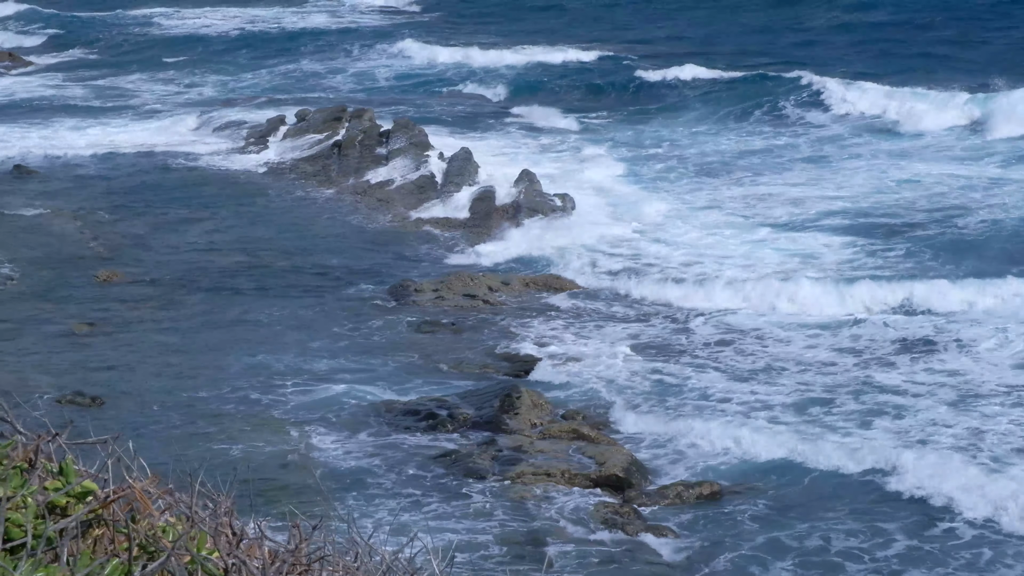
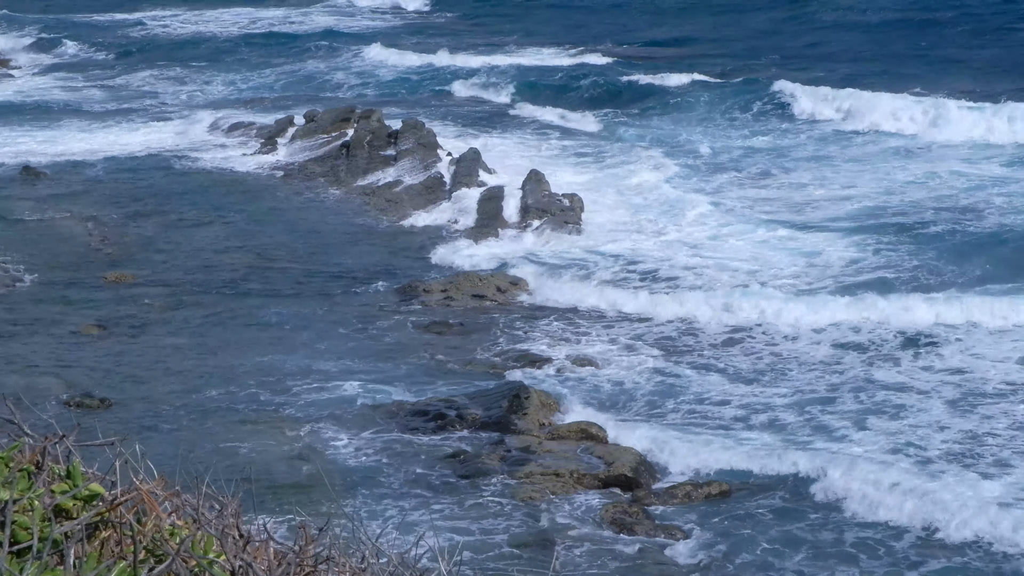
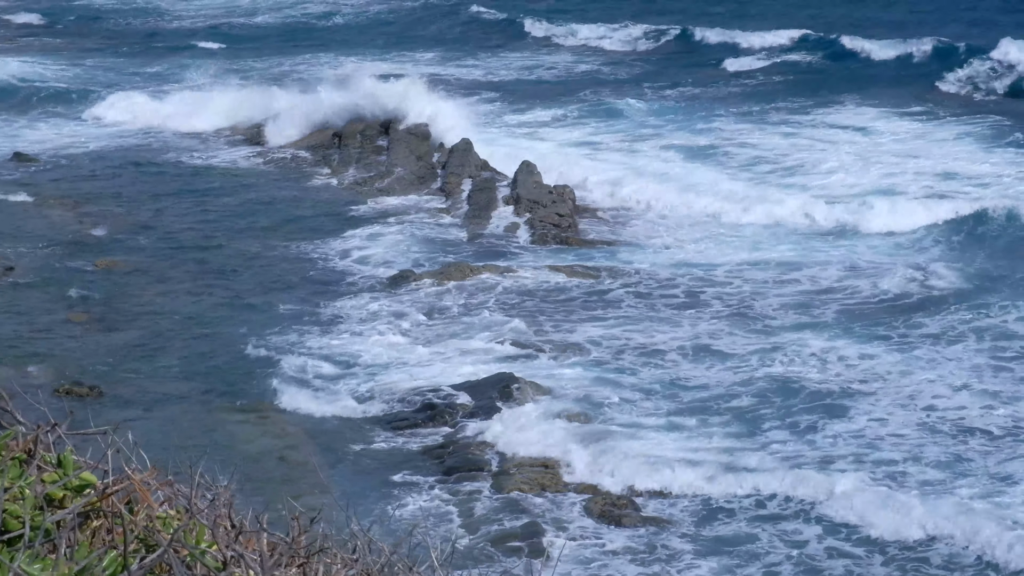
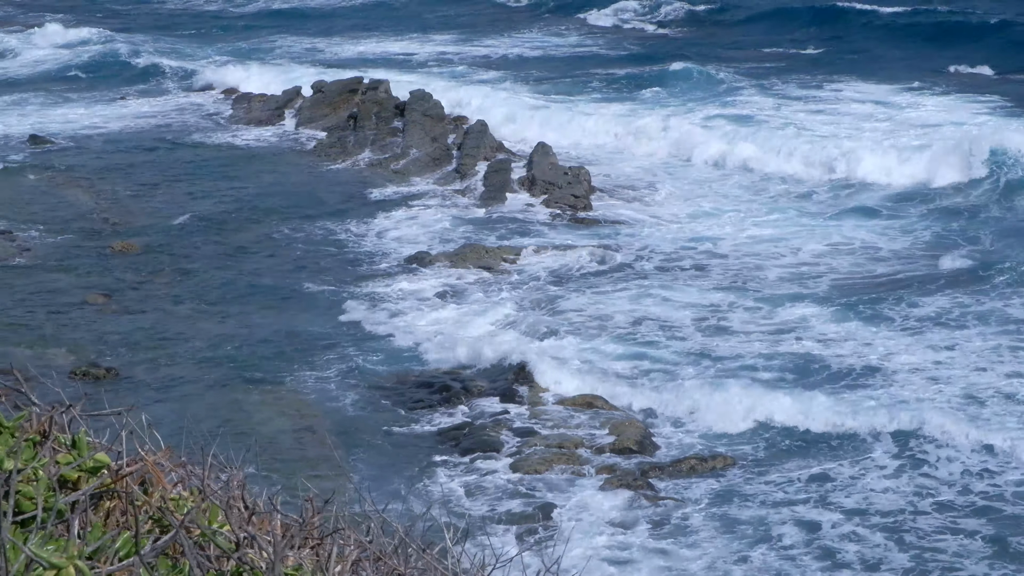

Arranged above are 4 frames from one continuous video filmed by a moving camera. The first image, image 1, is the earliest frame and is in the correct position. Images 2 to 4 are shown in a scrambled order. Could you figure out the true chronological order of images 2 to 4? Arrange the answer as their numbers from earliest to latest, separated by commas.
2, 4, 3
